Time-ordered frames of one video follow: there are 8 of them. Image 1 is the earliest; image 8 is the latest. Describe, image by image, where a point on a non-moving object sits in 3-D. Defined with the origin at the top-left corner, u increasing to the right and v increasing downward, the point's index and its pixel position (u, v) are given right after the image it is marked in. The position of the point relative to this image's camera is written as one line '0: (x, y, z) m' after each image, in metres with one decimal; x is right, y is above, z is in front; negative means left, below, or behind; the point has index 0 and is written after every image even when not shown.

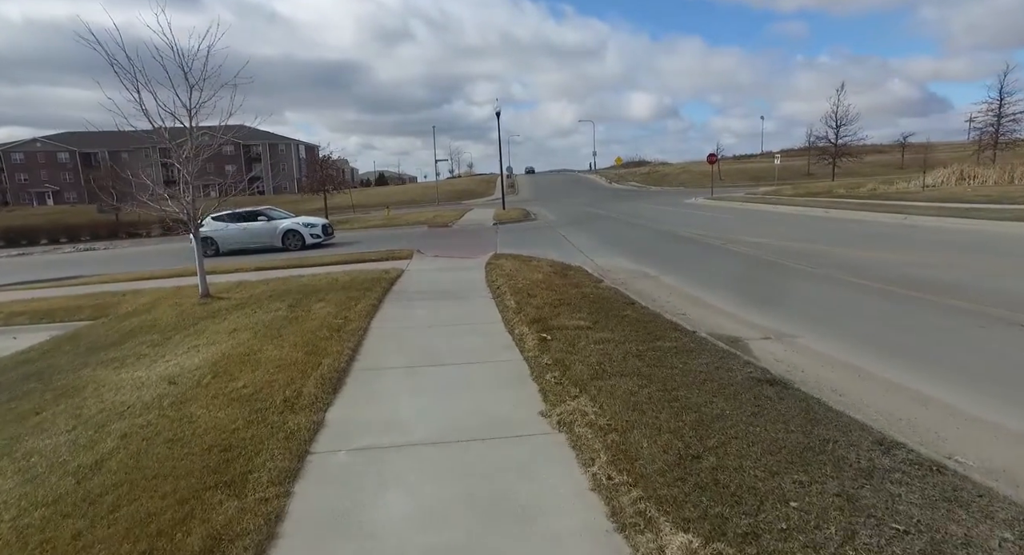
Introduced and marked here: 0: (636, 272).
0: (+2.4, +0.1, +11.5) m
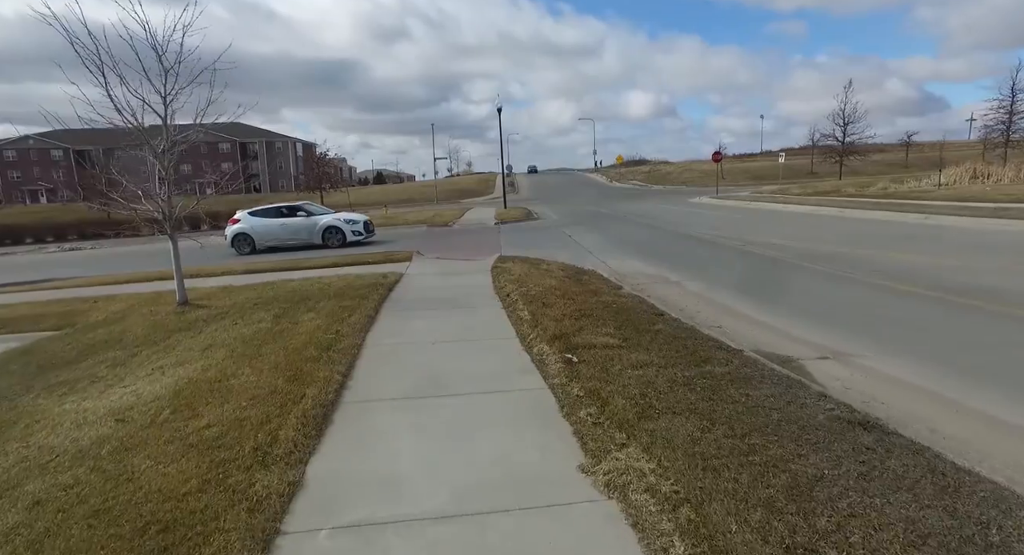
0: (+2.6, 0.0, +10.6) m
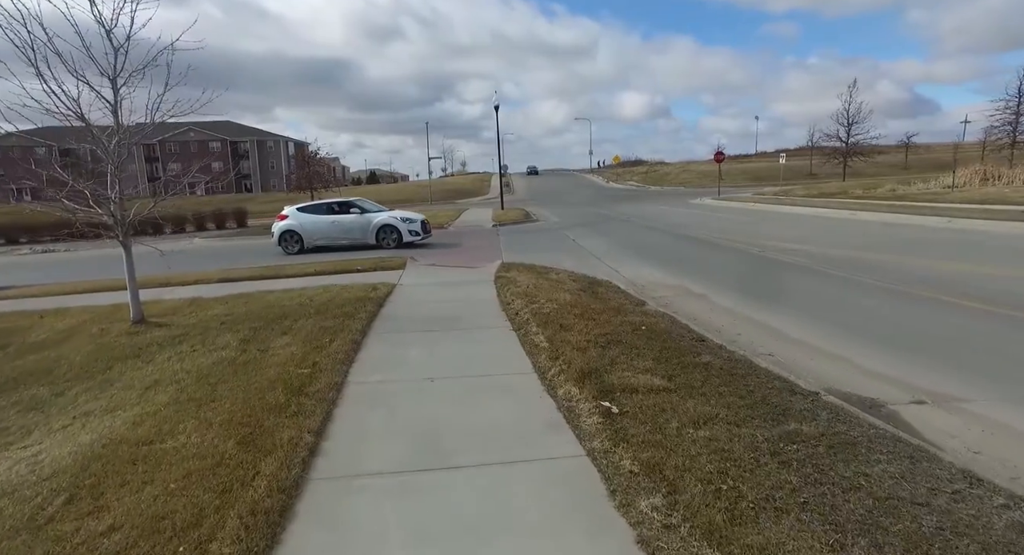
0: (+2.7, -0.2, +9.5) m
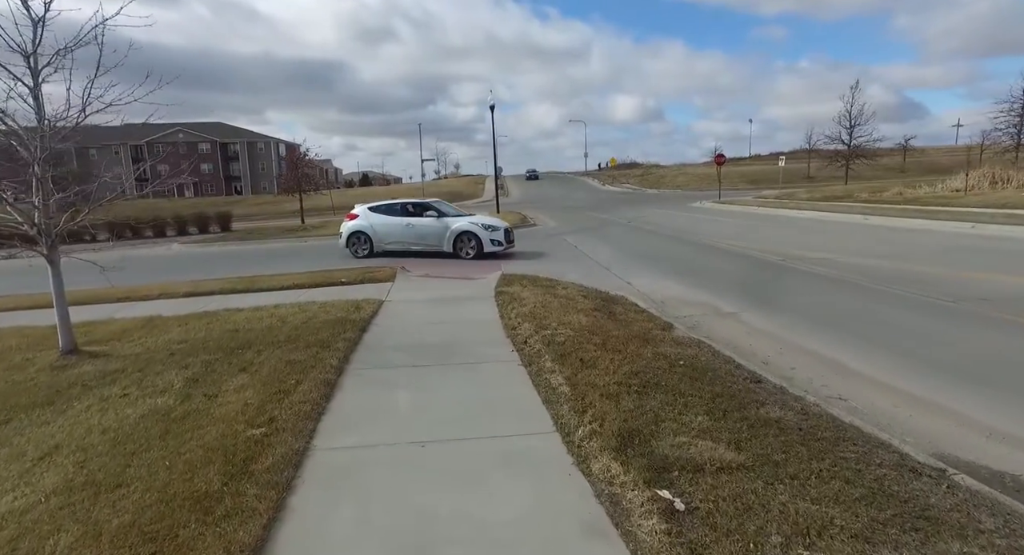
0: (+2.7, -0.4, +8.4) m
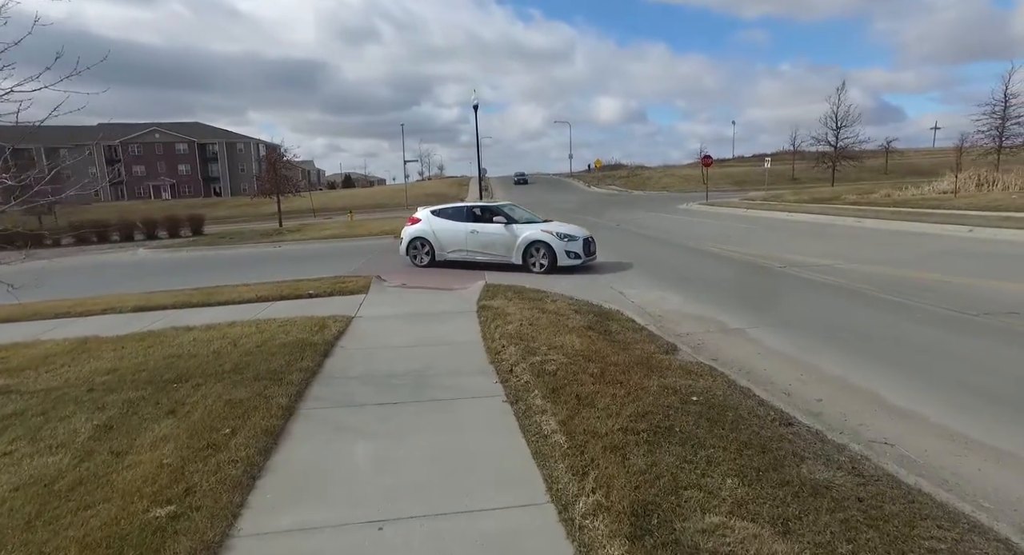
0: (+2.5, -0.6, +7.6) m
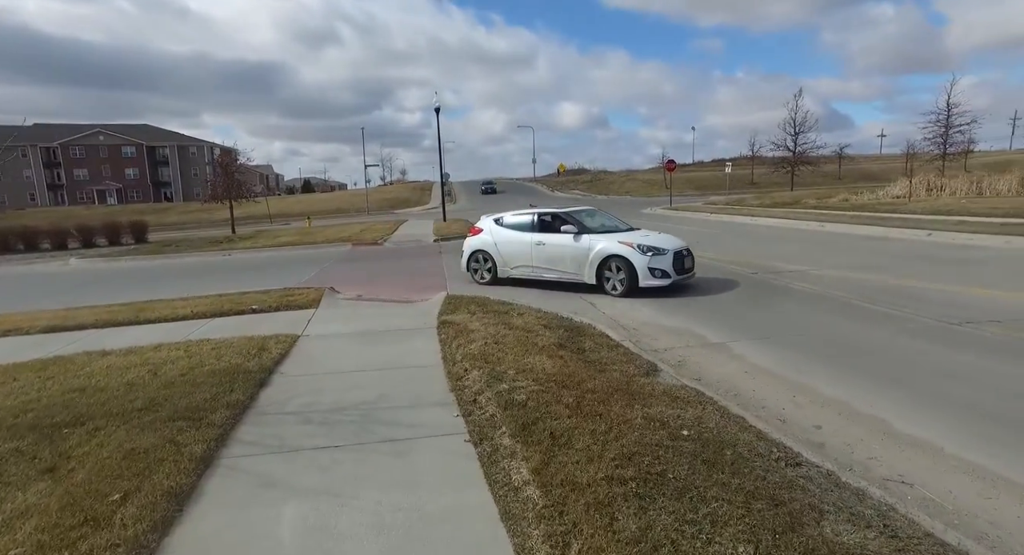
0: (+2.1, -0.7, +7.1) m
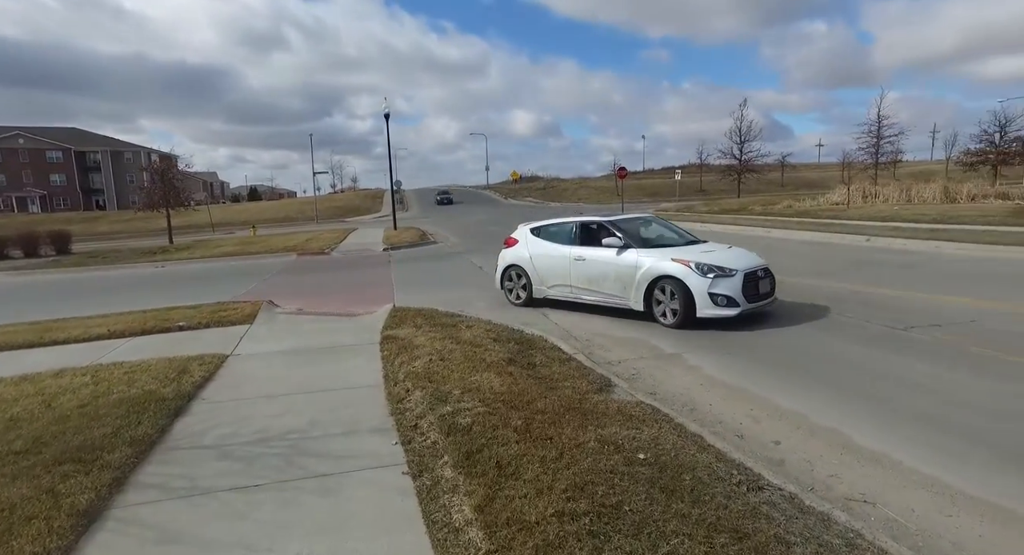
0: (+1.5, -0.8, +6.9) m
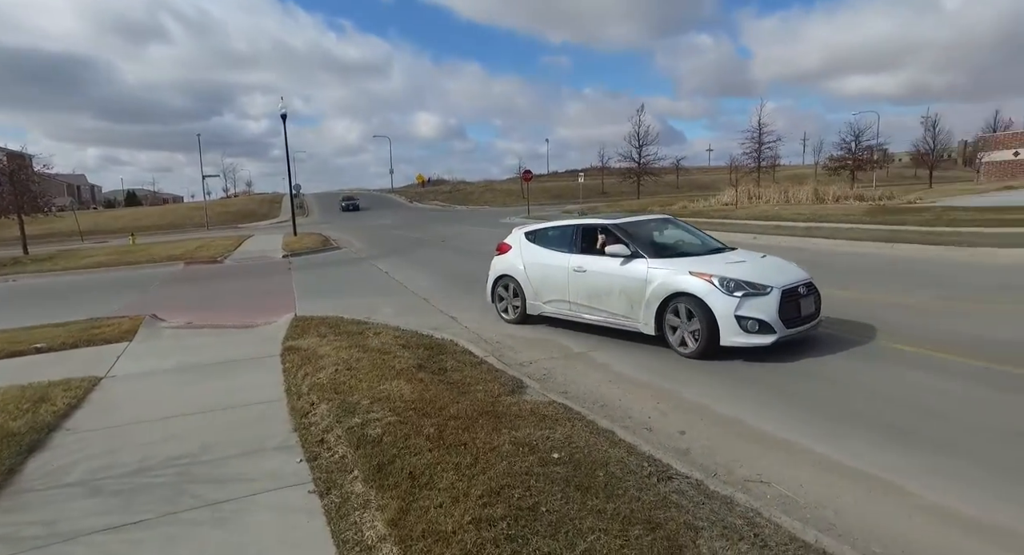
0: (+0.4, -0.8, +7.0) m
